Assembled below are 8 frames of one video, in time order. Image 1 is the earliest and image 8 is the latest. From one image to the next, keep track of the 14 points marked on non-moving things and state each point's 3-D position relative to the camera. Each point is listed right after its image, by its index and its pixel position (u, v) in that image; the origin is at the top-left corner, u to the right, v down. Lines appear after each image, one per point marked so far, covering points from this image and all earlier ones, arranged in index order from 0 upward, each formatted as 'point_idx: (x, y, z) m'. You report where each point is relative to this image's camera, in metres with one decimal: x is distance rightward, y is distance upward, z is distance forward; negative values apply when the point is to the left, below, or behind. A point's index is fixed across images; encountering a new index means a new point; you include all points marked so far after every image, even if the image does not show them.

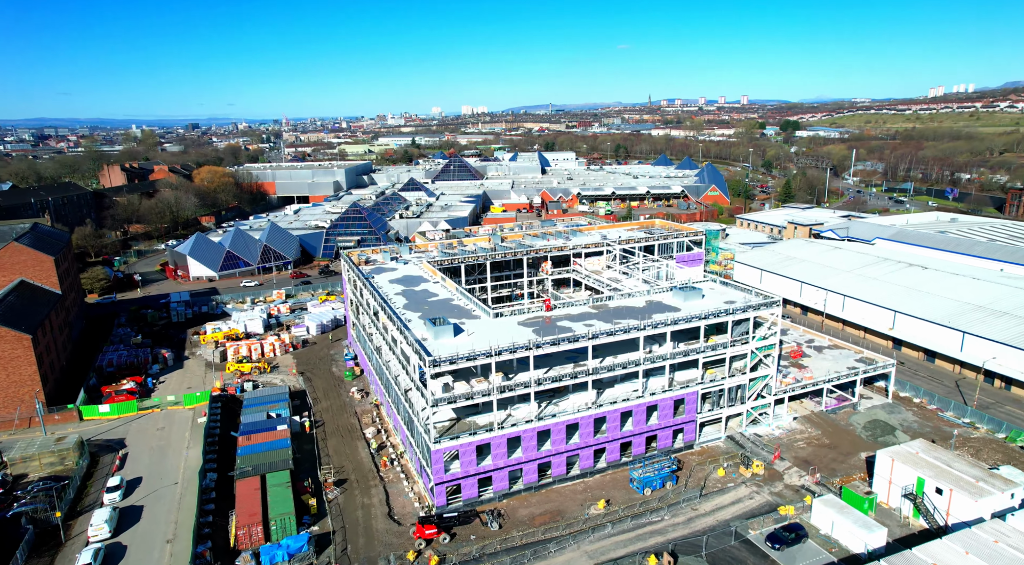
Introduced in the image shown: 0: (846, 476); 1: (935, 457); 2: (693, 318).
0: (+9.2, -5.3, +17.5) m
1: (+10.6, -4.4, +15.8) m
2: (+5.5, -1.1, +18.7) m
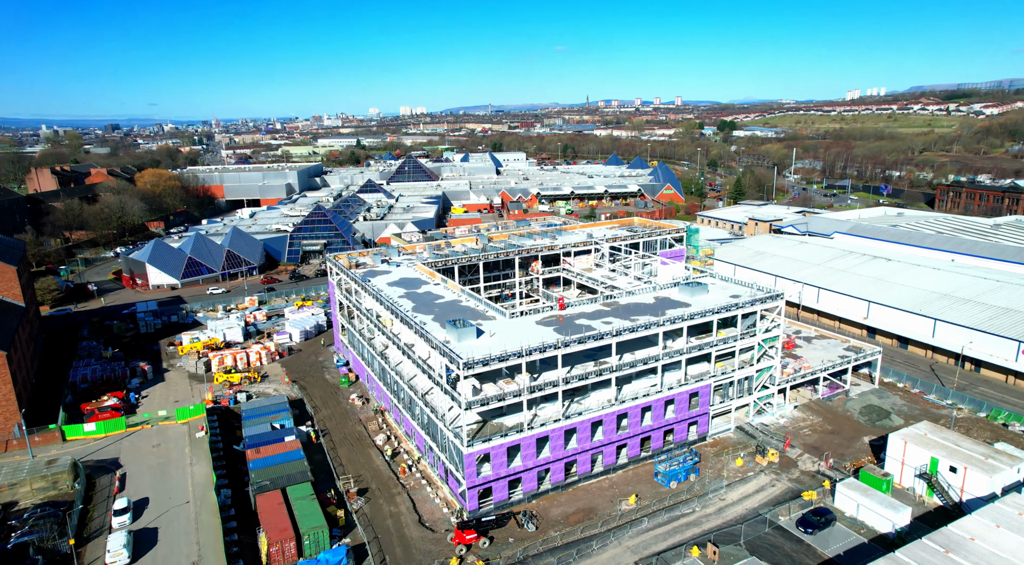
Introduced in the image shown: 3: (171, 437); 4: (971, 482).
0: (+9.9, -5.1, +18.3) m
1: (+11.4, -4.1, +16.8) m
2: (+6.0, -0.9, +19.2) m
3: (-10.6, -4.8, +19.9) m
4: (+11.2, -4.8, +15.4) m
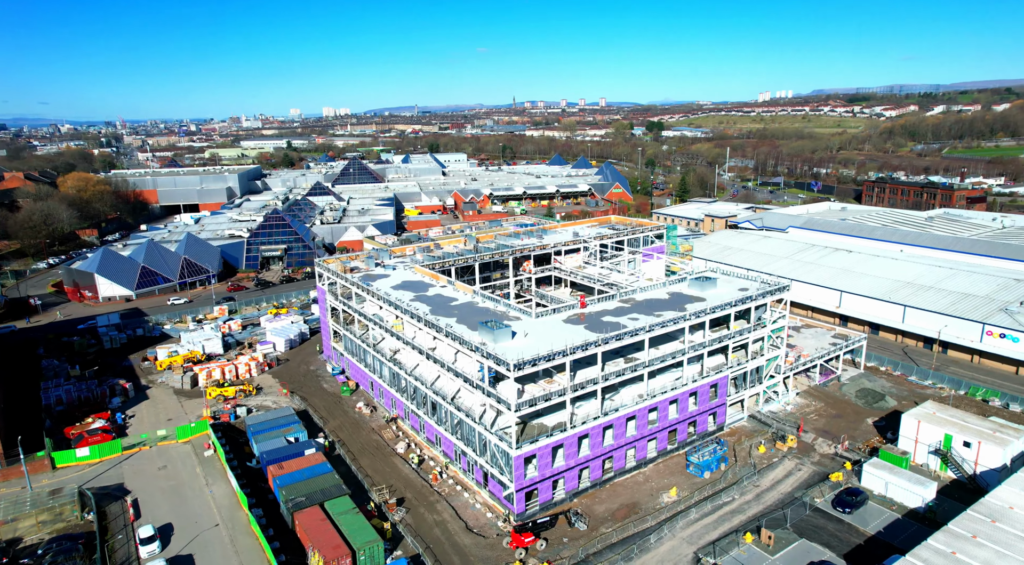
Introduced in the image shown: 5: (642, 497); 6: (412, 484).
0: (+10.7, -4.8, +19.3) m
1: (+12.4, -3.7, +17.9) m
2: (+6.7, -0.8, +19.8) m
3: (-9.8, -5.1, +18.7) m
4: (+12.3, -4.5, +16.6) m
5: (+3.5, -5.7, +17.0) m
6: (-2.7, -5.6, +17.7) m
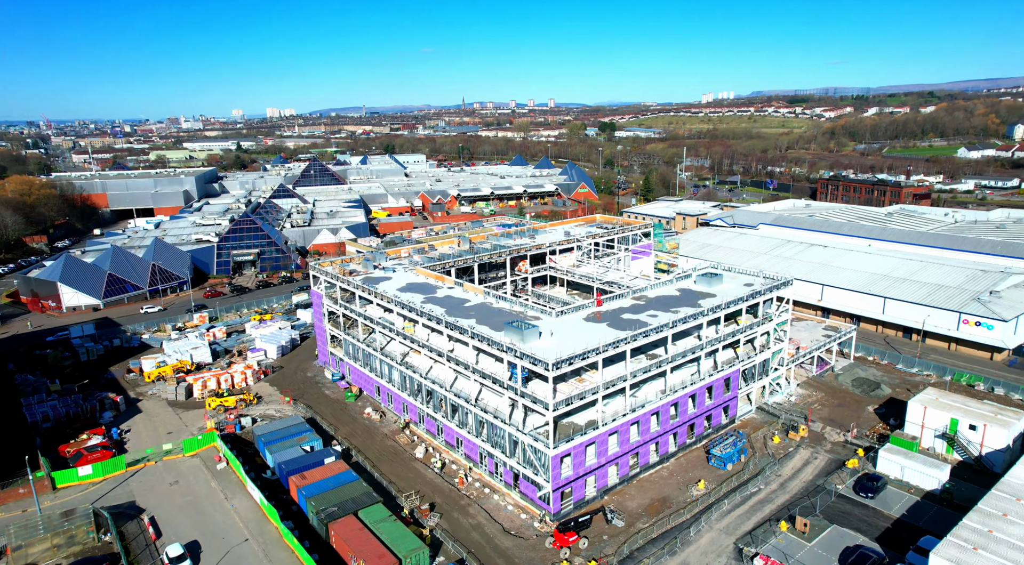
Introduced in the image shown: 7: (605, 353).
0: (+11.3, -4.5, +20.1) m
1: (+13.0, -3.5, +18.8) m
2: (+7.2, -0.6, +20.2) m
3: (-9.1, -5.3, +17.9) m
4: (+13.1, -4.2, +17.5) m
5: (+4.3, -5.6, +17.2) m
6: (-2.0, -5.7, +17.5) m
7: (+2.4, -1.8, +16.5) m
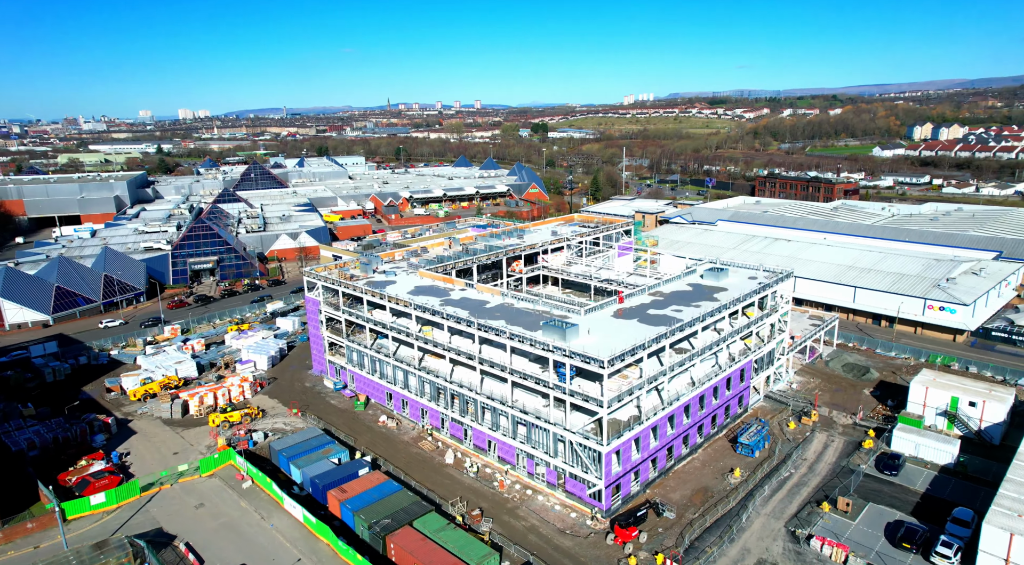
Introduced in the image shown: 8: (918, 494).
0: (+12.1, -4.2, +21.3) m
1: (+13.9, -3.1, +20.2) m
2: (+7.8, -0.4, +21.0) m
3: (-8.0, -5.6, +16.8) m
4: (+14.1, -3.8, +18.9) m
5: (+5.4, -5.5, +17.6) m
6: (-0.8, -5.7, +17.2) m
7: (+3.5, -1.7, +16.7) m
8: (+10.5, -5.5, +16.6) m
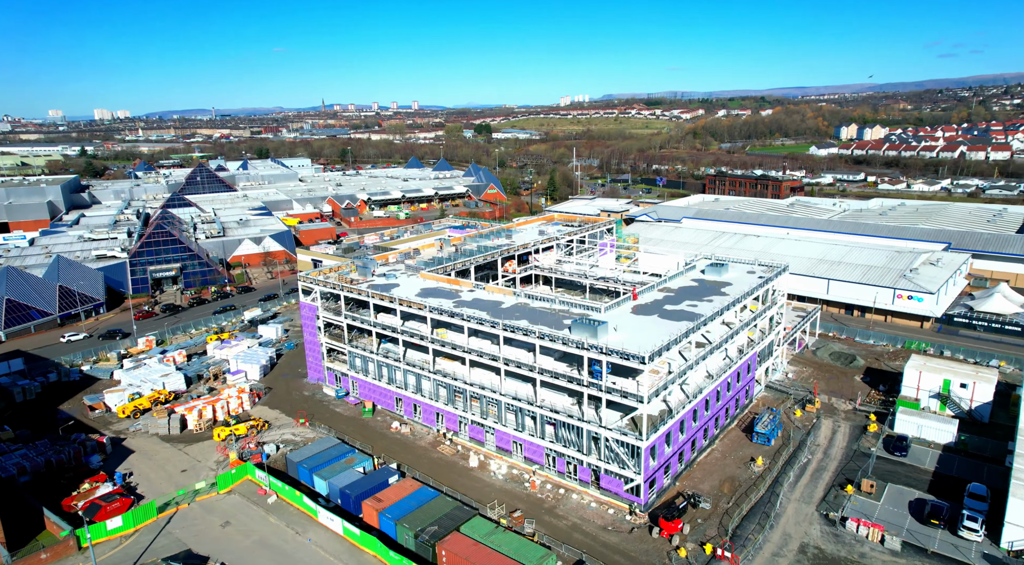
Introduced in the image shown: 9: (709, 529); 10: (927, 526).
0: (+12.5, -3.9, +22.3) m
1: (+14.4, -2.8, +21.5) m
2: (+8.2, -0.2, +21.6) m
3: (-7.0, -5.7, +16.0) m
4: (+14.8, -3.5, +20.2) m
5: (+6.3, -5.3, +18.1) m
6: (+0.1, -5.7, +17.1) m
7: (+4.4, -1.6, +17.0) m
8: (+11.4, -5.2, +17.5) m
9: (+4.8, -6.0, +15.4) m
10: (+9.9, -5.8, +15.2) m
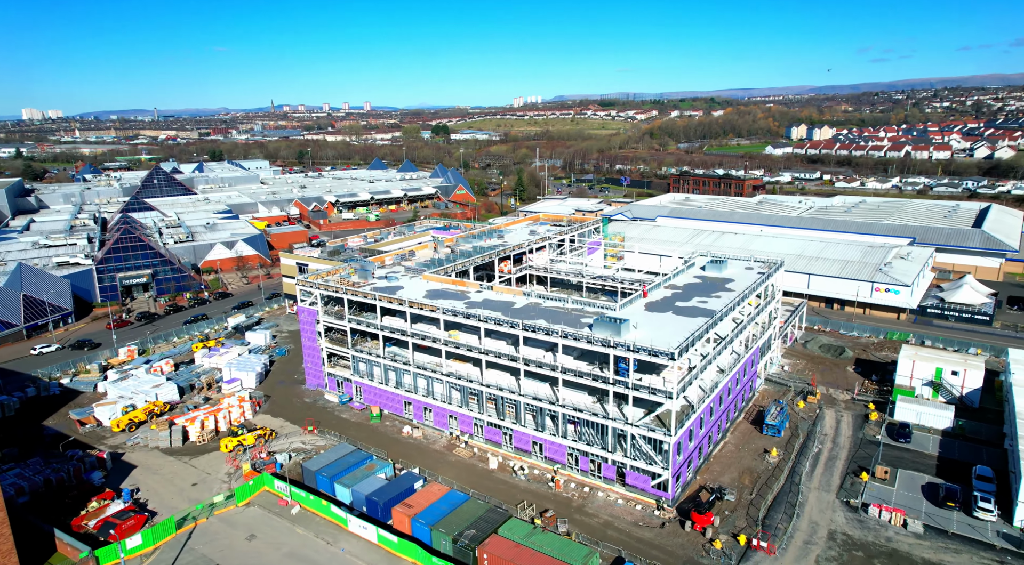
0: (+12.8, -3.7, +23.1) m
1: (+14.7, -2.5, +22.4) m
2: (+8.4, -0.1, +22.1) m
3: (-6.2, -5.8, +15.4) m
4: (+15.2, -3.2, +21.2) m
5: (+6.9, -5.2, +18.5) m
6: (+0.8, -5.7, +17.0) m
7: (+5.0, -1.5, +17.3) m
8: (+12.1, -5.0, +18.3) m
9: (+5.6, -5.9, +15.7) m
10: (+10.7, -5.6, +15.8) m
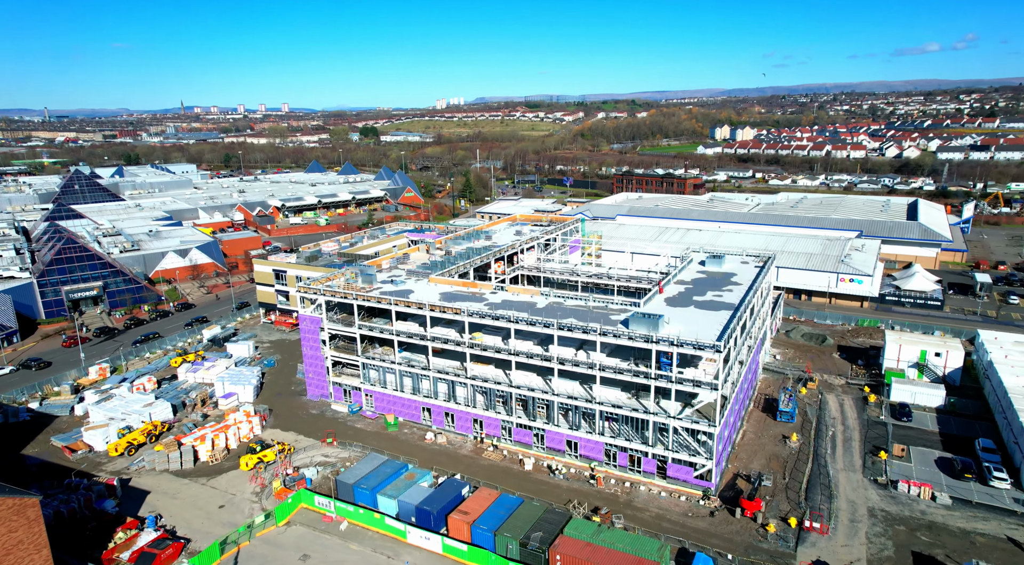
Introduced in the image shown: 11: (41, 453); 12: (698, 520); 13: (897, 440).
0: (+13.1, -3.3, +24.5) m
1: (+15.0, -2.1, +24.0) m
2: (+8.8, +0.2, +23.0) m
3: (-4.7, -6.0, +14.7) m
4: (+15.7, -2.8, +22.8) m
5: (+7.8, -5.0, +19.2) m
6: (+2.0, -5.6, +17.1) m
7: (+6.0, -1.4, +17.8) m
8: (+13.0, -4.6, +19.6) m
9: (+6.9, -5.7, +16.3) m
10: (+12.0, -5.3, +17.0) m
11: (-14.2, -5.1, +19.2) m
12: (+4.6, -5.9, +15.8) m
13: (+11.6, -4.7, +19.3) m
